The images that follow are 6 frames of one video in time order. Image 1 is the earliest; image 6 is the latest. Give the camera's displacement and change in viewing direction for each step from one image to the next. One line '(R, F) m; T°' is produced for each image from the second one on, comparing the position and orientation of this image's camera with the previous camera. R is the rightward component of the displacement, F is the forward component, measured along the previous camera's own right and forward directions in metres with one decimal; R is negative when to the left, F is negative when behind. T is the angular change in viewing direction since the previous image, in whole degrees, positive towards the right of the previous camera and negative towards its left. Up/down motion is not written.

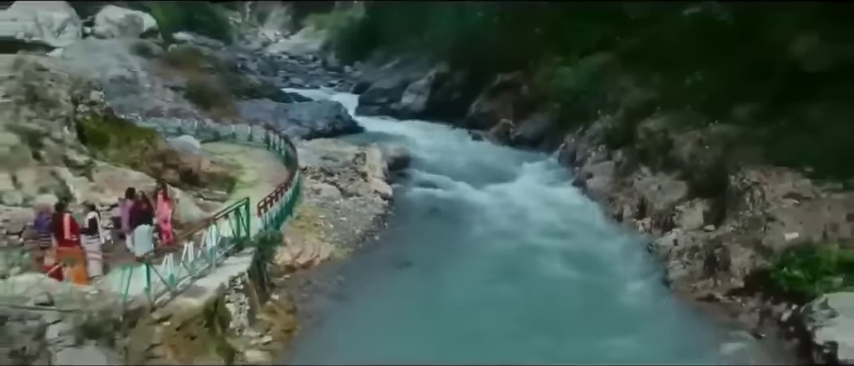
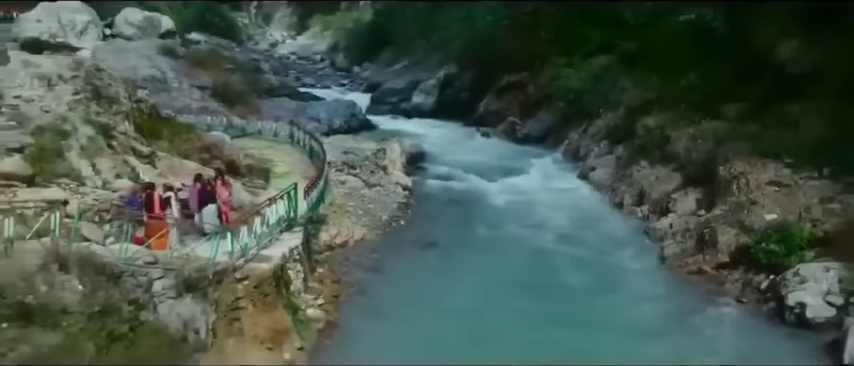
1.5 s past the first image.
(-0.1, -0.4) m; 0°
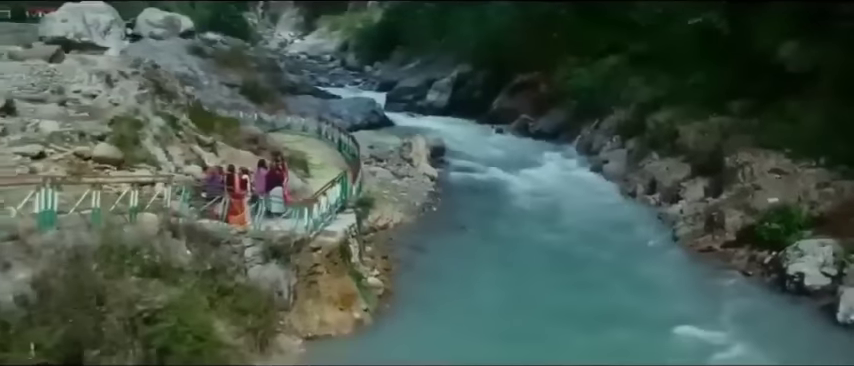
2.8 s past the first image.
(-0.2, -0.3) m; +1°
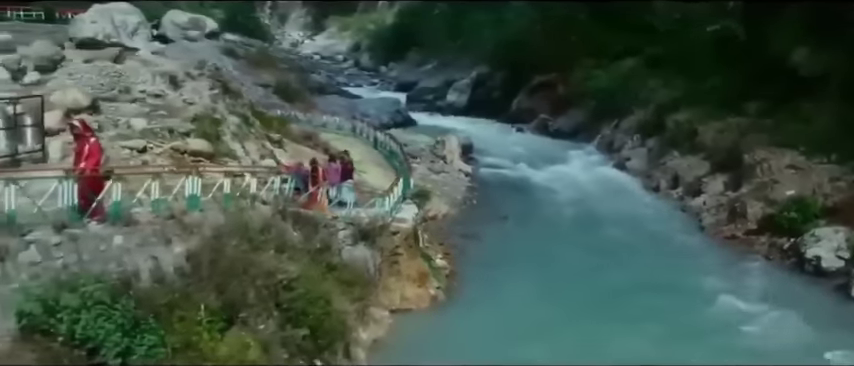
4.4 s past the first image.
(-0.3, -0.3) m; +1°
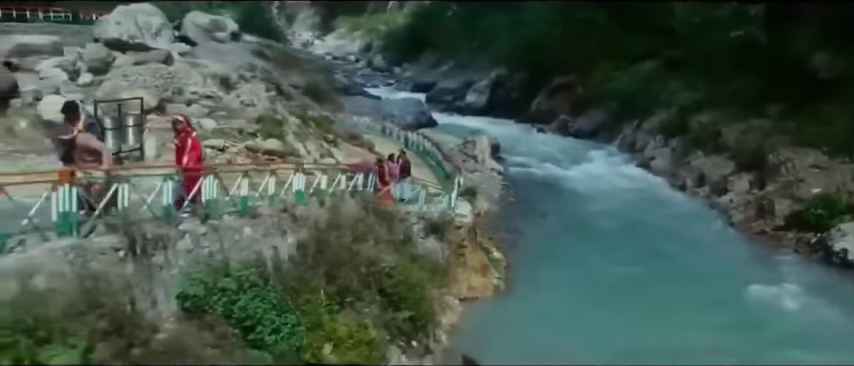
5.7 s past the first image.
(-0.3, -0.2) m; +1°
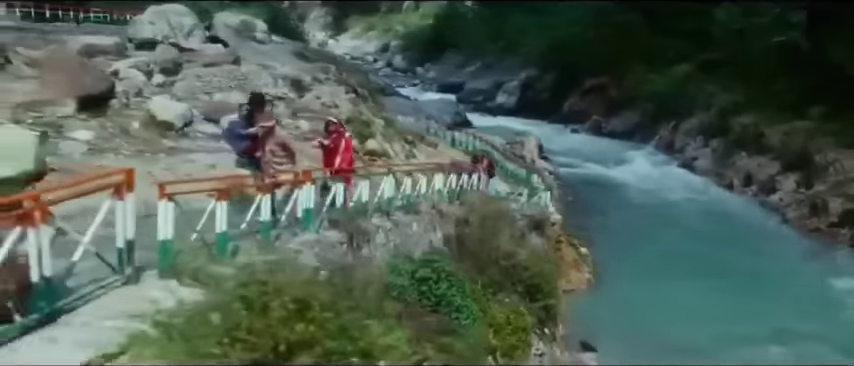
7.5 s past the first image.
(-0.6, -0.2) m; +1°
